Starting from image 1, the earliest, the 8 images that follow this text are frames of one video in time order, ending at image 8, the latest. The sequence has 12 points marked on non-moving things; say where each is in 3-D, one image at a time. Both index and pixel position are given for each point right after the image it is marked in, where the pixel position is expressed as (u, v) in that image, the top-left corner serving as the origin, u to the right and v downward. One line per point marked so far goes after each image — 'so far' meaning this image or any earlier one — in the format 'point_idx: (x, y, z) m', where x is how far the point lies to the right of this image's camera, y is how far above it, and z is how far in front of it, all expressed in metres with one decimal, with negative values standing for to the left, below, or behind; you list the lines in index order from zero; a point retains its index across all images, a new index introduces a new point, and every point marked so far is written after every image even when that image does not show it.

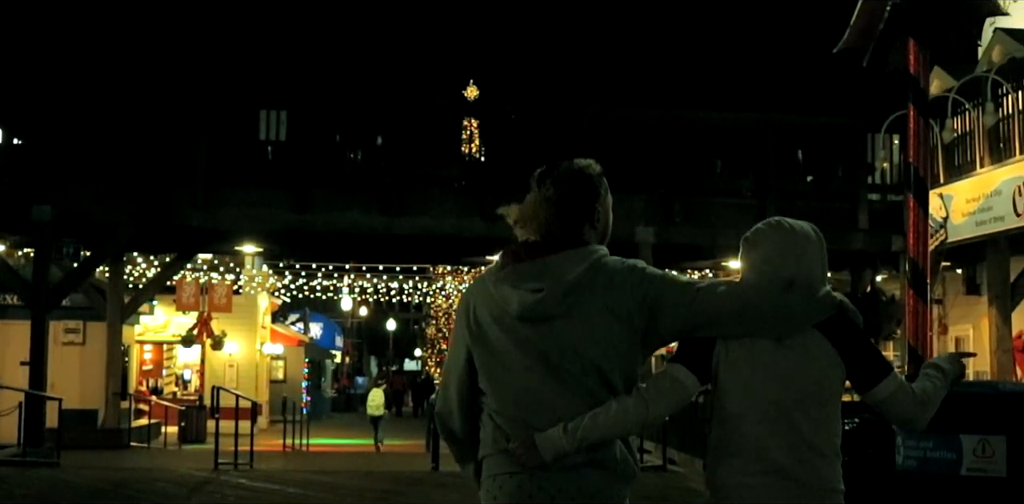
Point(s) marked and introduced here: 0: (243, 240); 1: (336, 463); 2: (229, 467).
0: (-3.8, +0.2, +18.6) m
1: (-2.4, -2.9, +18.1) m
2: (-3.5, -2.6, +15.9) m
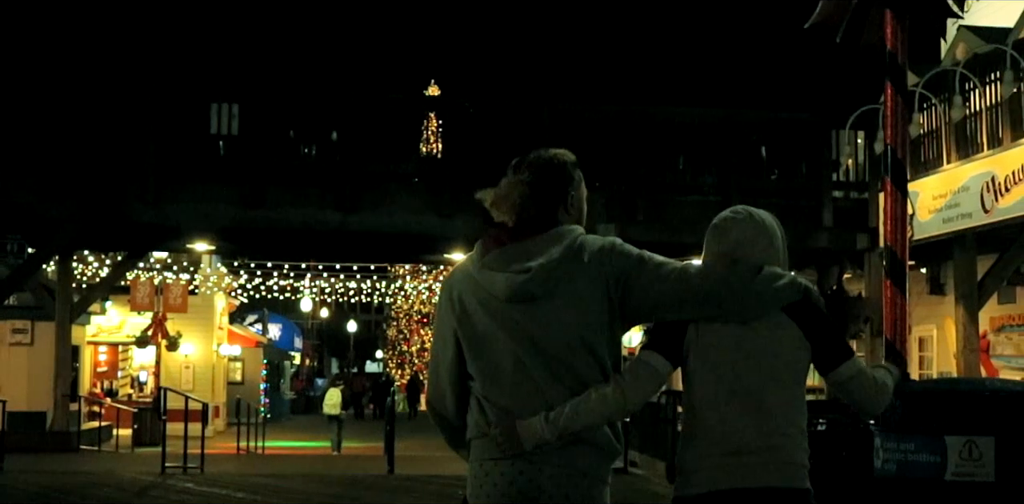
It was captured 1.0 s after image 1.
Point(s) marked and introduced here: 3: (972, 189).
0: (-4.4, +0.2, +18.1) m
1: (-3.0, -2.9, +17.6) m
2: (-4.0, -2.6, +15.4) m
3: (+4.8, +0.7, +13.6) m
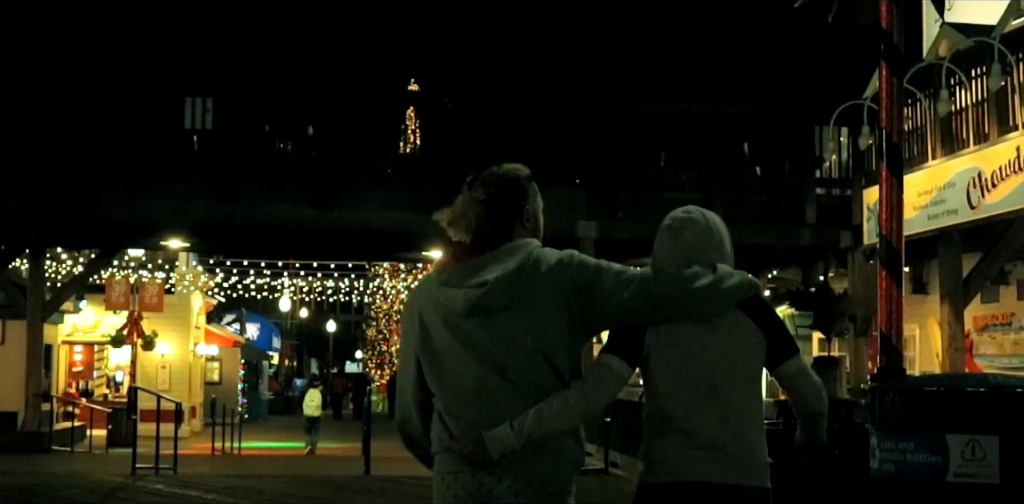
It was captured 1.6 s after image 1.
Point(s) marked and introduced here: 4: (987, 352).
0: (-4.7, +0.2, +17.8) m
1: (-3.3, -2.9, +17.3) m
2: (-4.2, -2.5, +15.1) m
3: (+4.6, +0.7, +13.4) m
4: (+6.9, -1.4, +18.9) m
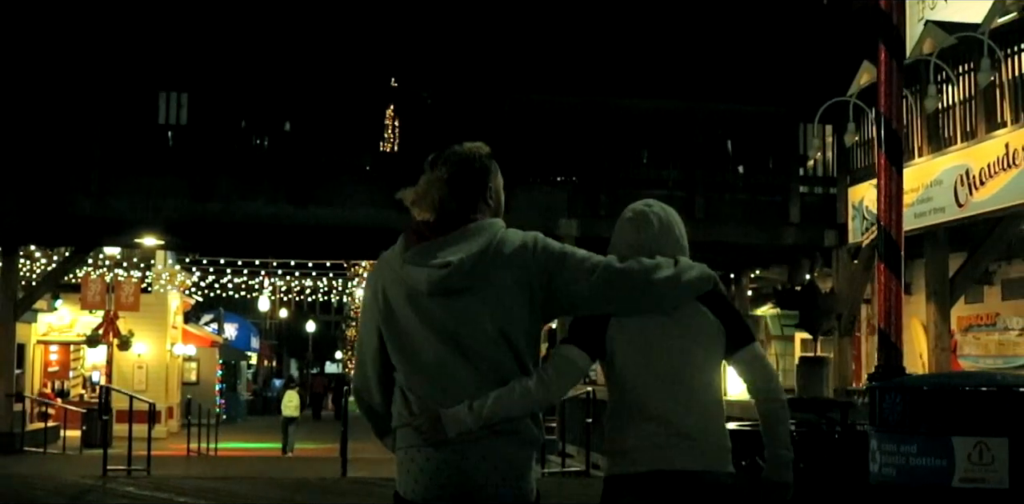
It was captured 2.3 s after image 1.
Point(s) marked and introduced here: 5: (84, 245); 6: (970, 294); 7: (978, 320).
0: (-5.0, +0.3, +17.5) m
1: (-3.5, -2.8, +17.0) m
2: (-4.4, -2.5, +14.8) m
3: (+4.4, +0.7, +13.3) m
4: (+6.6, -1.4, +18.7) m
5: (-6.5, +0.1, +19.6) m
6: (+6.6, -0.6, +18.8) m
7: (+6.7, -1.0, +18.7) m
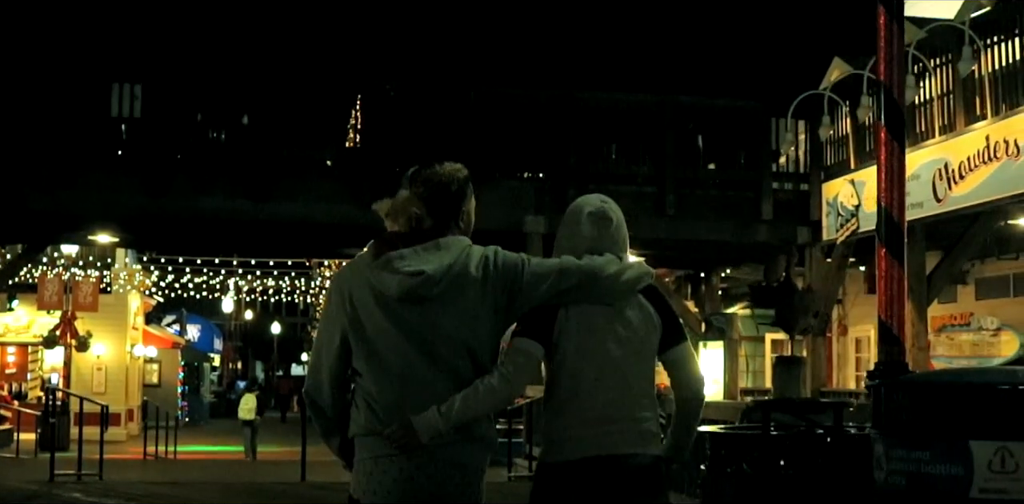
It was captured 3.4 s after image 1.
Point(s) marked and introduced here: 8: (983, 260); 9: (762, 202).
0: (-5.4, +0.3, +16.9) m
1: (-4.0, -2.8, +16.5) m
2: (-4.8, -2.5, +14.2) m
3: (+4.1, +0.7, +12.9) m
4: (+6.1, -1.4, +18.4) m
5: (-7.0, +0.1, +19.0) m
6: (+6.1, -0.6, +18.5) m
7: (+6.2, -1.0, +18.5) m
8: (+6.4, -0.1, +17.7) m
9: (+3.1, +0.6, +16.2) m
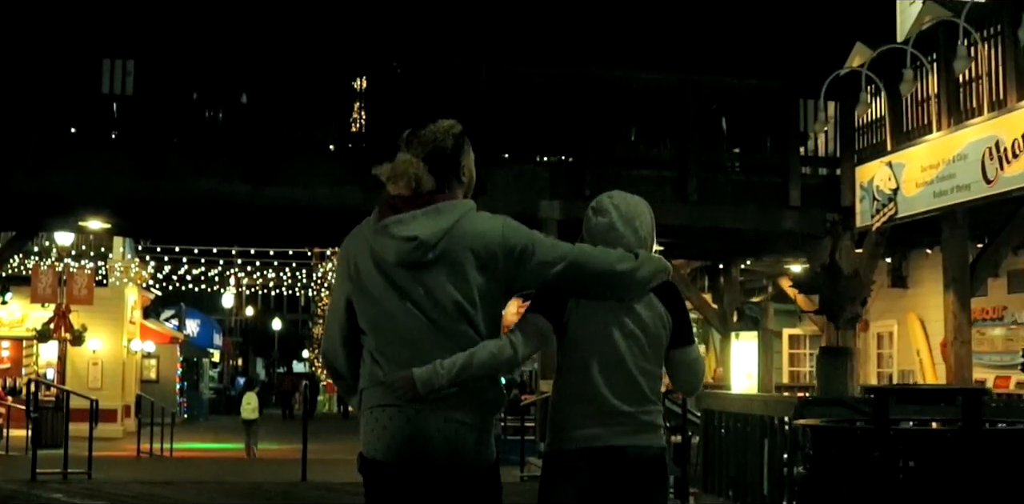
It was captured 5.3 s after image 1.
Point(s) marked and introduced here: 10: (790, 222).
0: (-5.3, +0.5, +16.1) m
1: (-3.8, -2.7, +15.7) m
2: (-4.7, -2.3, +13.4) m
3: (+4.2, +0.9, +12.1) m
4: (+6.3, -1.3, +17.6) m
5: (-6.8, +0.3, +18.2) m
6: (+6.3, -0.5, +17.7) m
7: (+6.4, -0.8, +17.6) m
8: (+6.6, 0.0, +16.8) m
9: (+3.3, +0.8, +15.4) m
10: (+3.3, +0.3, +15.5) m
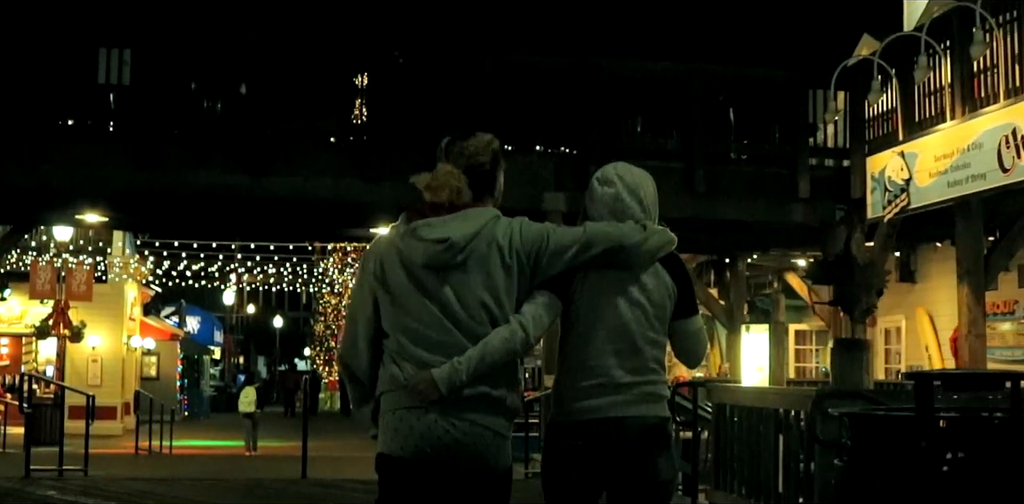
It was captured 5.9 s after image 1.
0: (-5.2, +0.5, +15.8) m
1: (-3.8, -2.6, +15.4) m
2: (-4.6, -2.2, +13.2) m
3: (+4.3, +0.9, +11.8) m
4: (+6.3, -1.2, +17.3) m
5: (-6.8, +0.4, +18.0) m
6: (+6.3, -0.4, +17.4) m
7: (+6.4, -0.7, +17.4) m
8: (+6.6, +0.1, +16.6) m
9: (+3.3, +0.8, +15.1) m
10: (+3.3, +0.4, +15.2) m
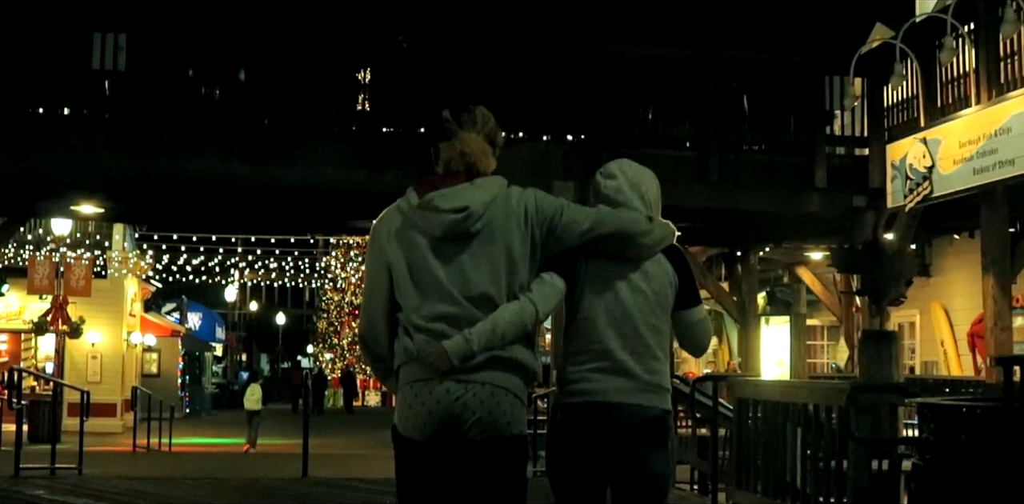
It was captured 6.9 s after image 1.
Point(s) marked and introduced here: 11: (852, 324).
0: (-5.1, +0.6, +15.4) m
1: (-3.7, -2.5, +15.0) m
2: (-4.6, -2.2, +12.7) m
3: (+4.3, +1.0, +11.4) m
4: (+6.4, -1.1, +16.9) m
5: (-6.7, +0.5, +17.5) m
6: (+6.4, -0.3, +16.9) m
7: (+6.5, -0.7, +16.9) m
8: (+6.7, +0.2, +16.1) m
9: (+3.4, +0.9, +14.6) m
10: (+3.4, +0.5, +14.8) m
11: (+5.0, -1.1, +19.2) m
